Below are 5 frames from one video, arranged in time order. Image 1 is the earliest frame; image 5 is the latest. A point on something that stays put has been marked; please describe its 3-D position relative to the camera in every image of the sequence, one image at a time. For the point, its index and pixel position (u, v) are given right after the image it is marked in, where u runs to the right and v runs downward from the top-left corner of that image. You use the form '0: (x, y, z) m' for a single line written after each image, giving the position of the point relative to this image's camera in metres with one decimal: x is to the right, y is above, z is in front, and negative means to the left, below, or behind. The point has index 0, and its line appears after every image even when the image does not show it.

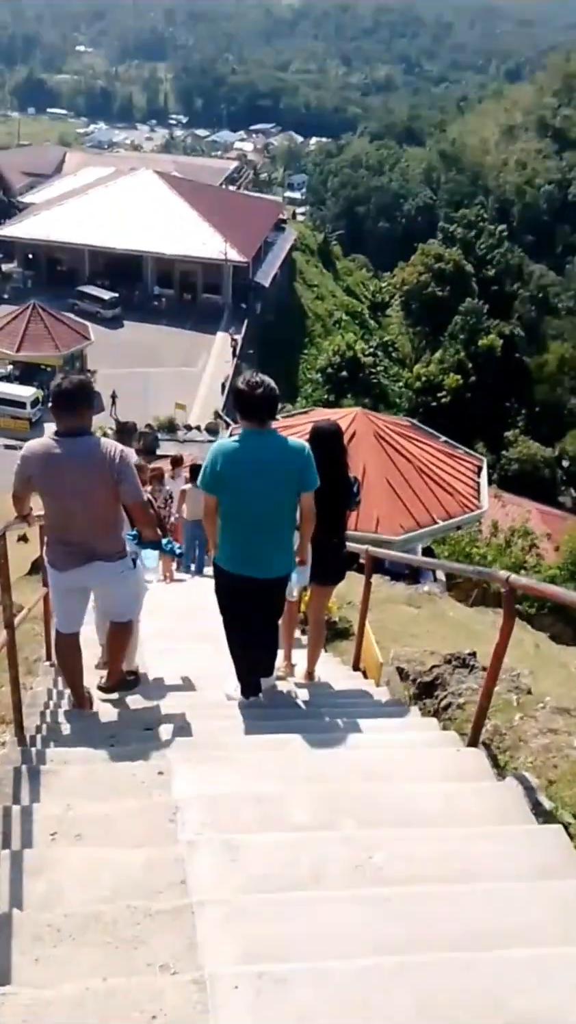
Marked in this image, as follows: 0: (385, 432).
0: (+1.4, +1.2, +15.1) m
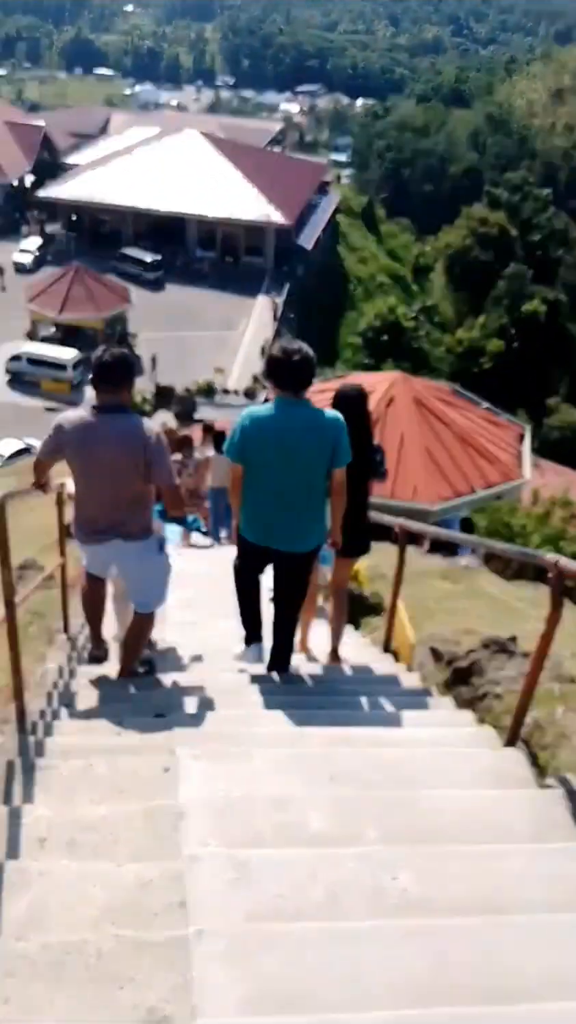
0: (+2.0, +1.6, +14.8) m
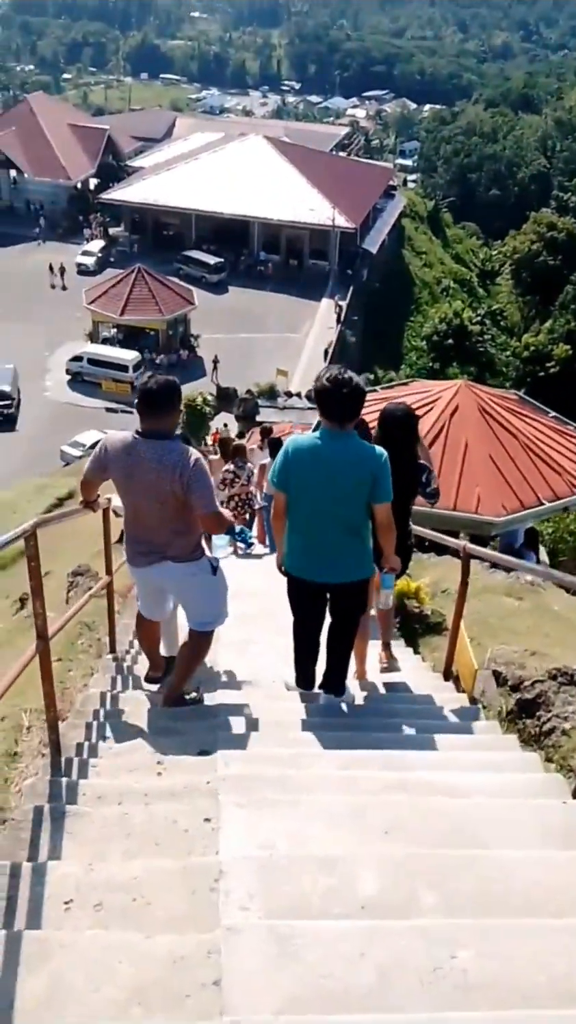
0: (+2.9, +1.5, +14.5) m
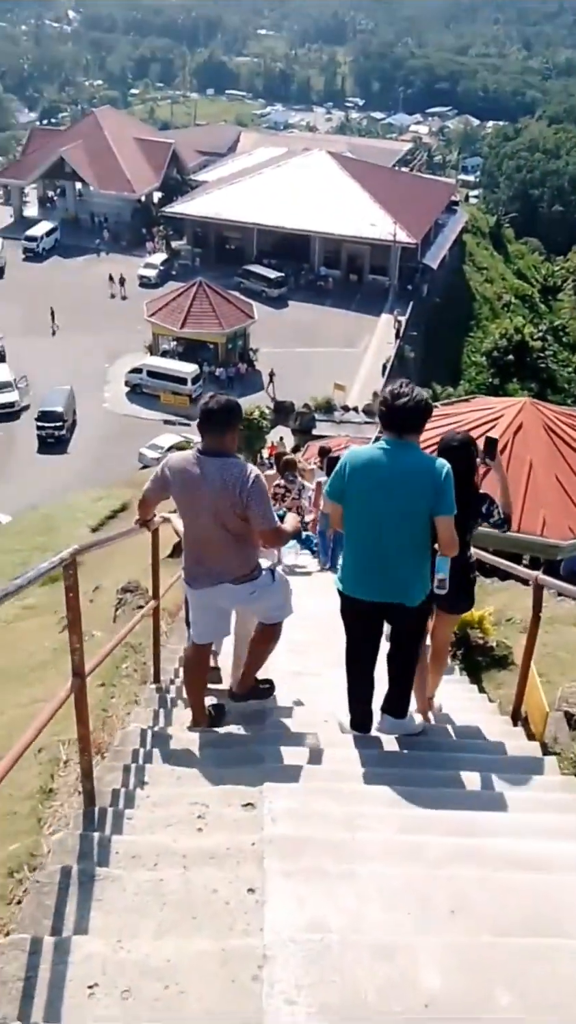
0: (+3.7, +1.2, +14.2) m
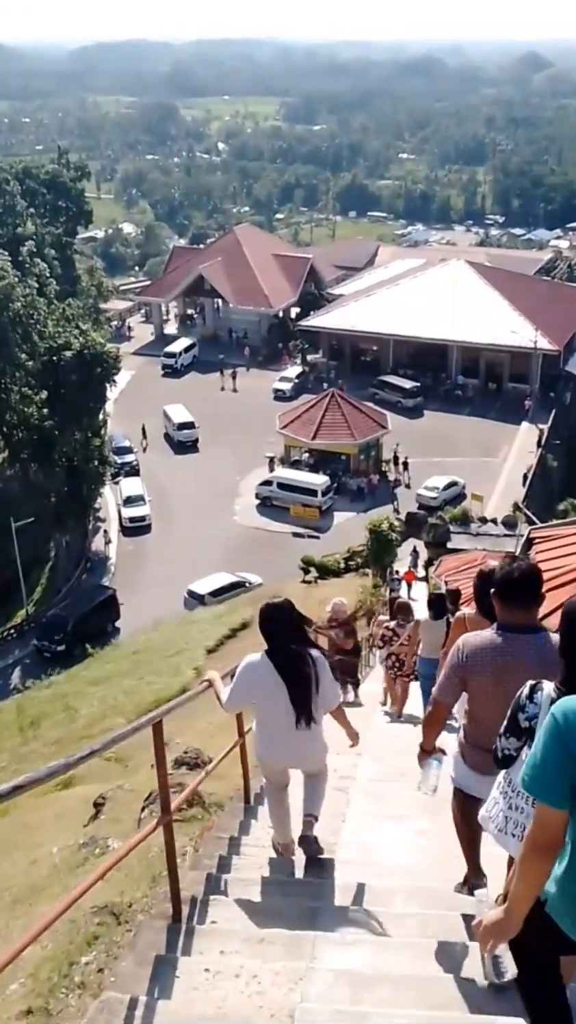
0: (+5.0, -0.9, +9.8) m
